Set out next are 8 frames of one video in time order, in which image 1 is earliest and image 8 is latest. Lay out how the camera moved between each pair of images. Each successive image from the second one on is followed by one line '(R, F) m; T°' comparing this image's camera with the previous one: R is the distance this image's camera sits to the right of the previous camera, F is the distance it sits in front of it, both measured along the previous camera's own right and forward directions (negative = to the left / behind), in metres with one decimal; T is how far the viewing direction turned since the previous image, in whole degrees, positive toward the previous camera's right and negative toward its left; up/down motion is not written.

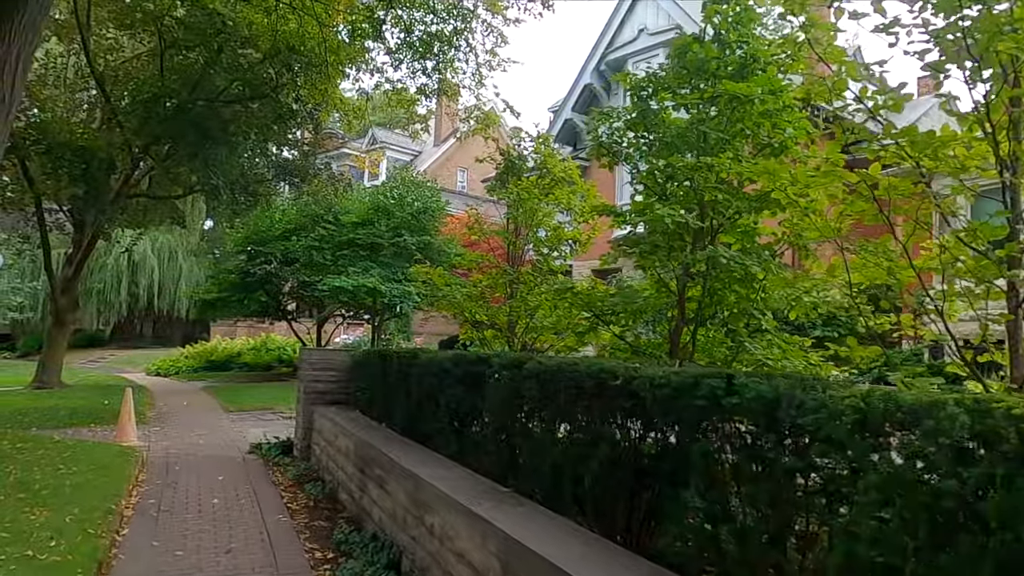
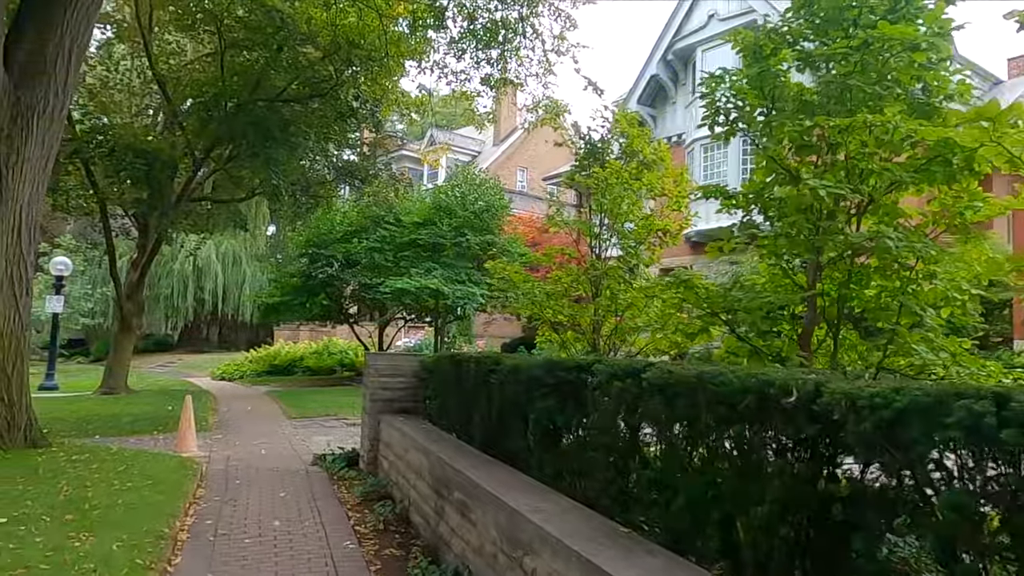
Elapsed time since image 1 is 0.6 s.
(-0.2, +0.7) m; -4°
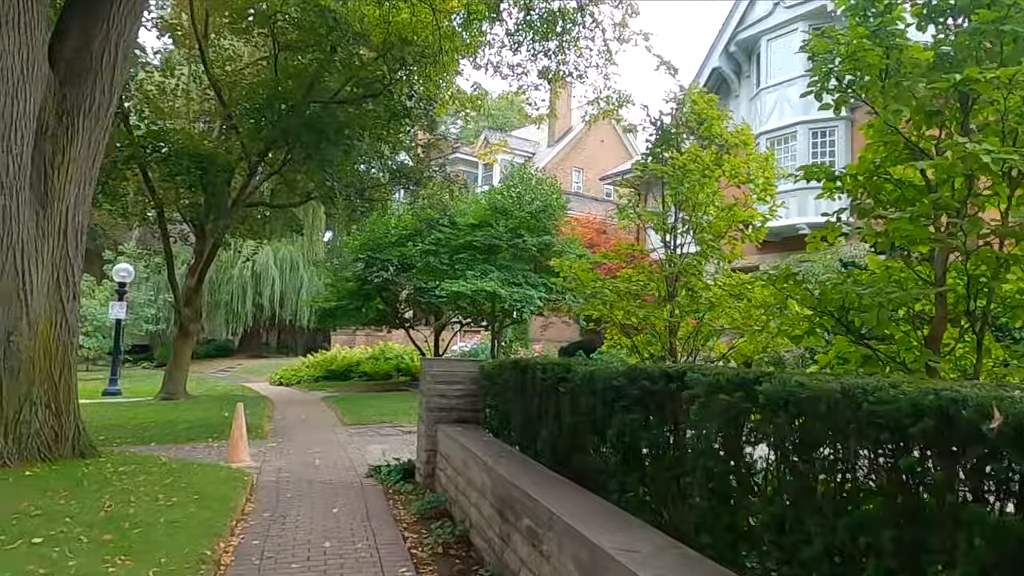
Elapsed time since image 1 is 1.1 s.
(-0.1, +0.5) m; -4°
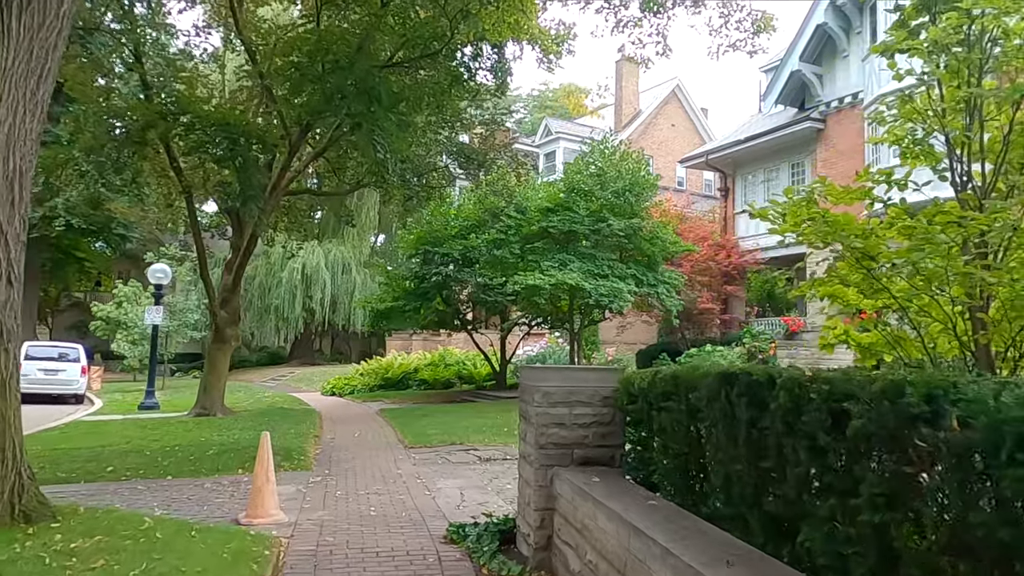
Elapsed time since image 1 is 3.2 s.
(-0.6, +2.4) m; -4°
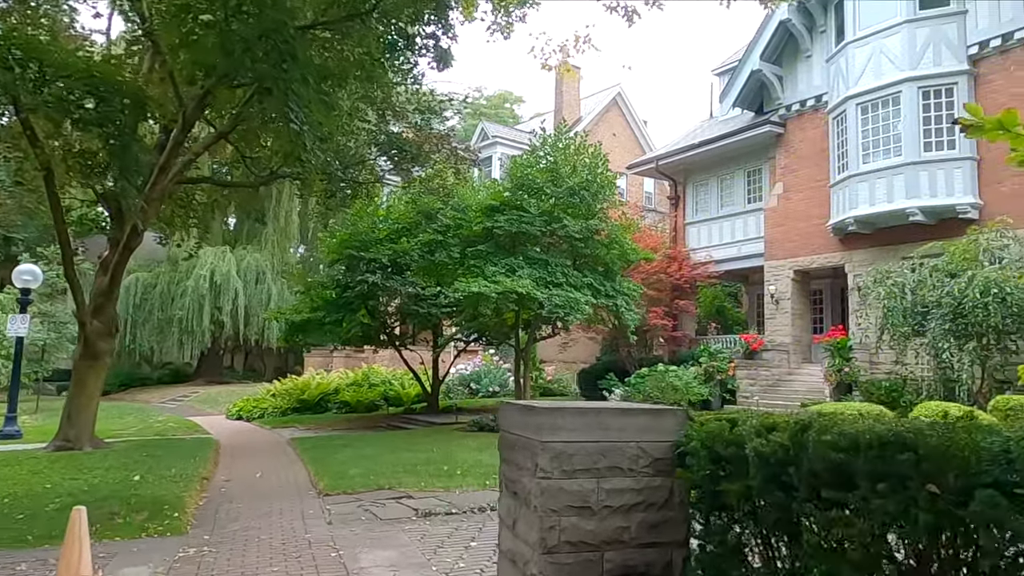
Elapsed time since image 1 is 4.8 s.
(-0.2, +2.0) m; +6°
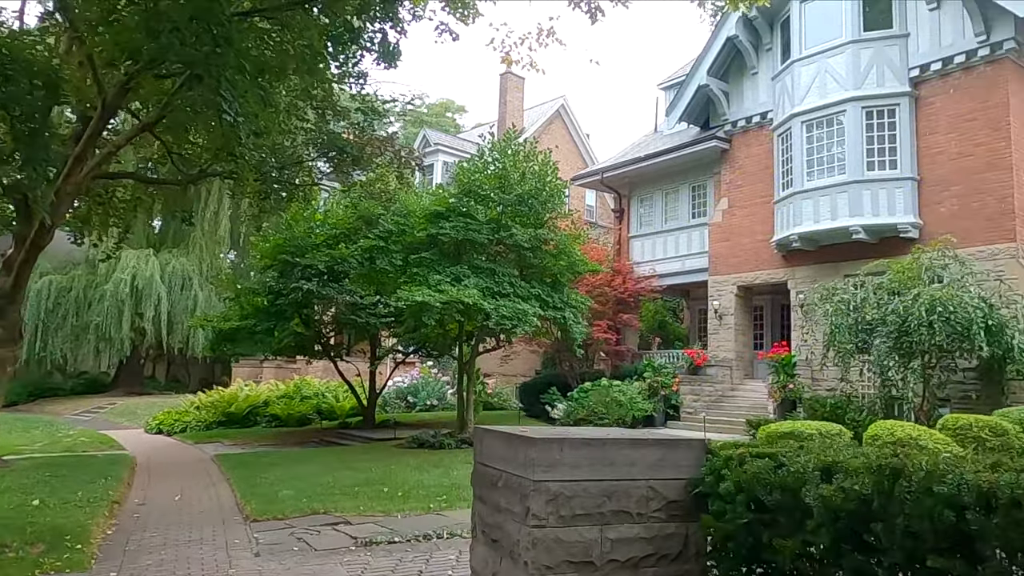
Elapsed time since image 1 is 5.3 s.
(-0.1, +0.5) m; +5°
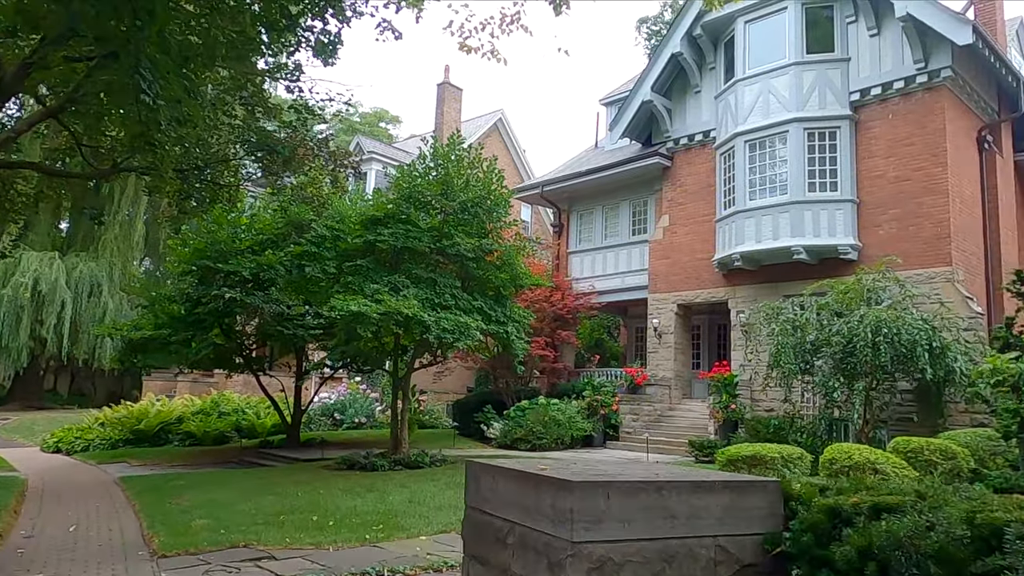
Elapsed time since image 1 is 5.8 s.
(-0.2, +0.6) m; +5°
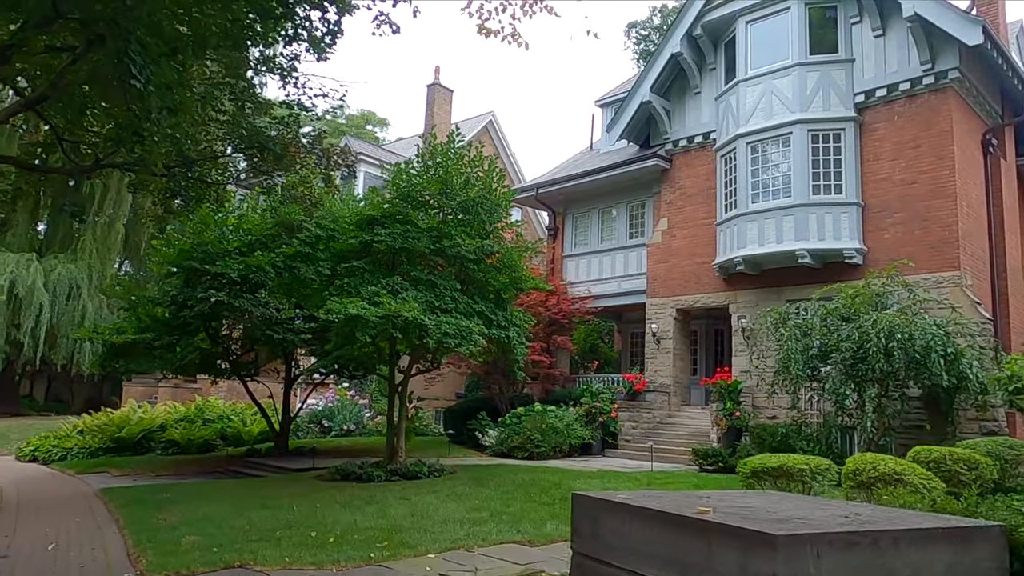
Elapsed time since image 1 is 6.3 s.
(-0.3, +0.4) m; +1°
